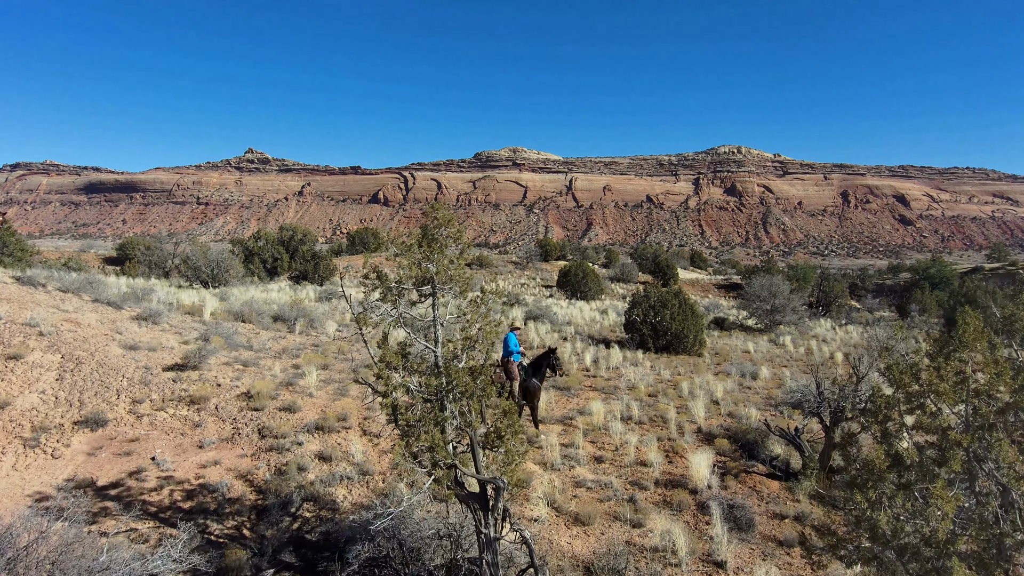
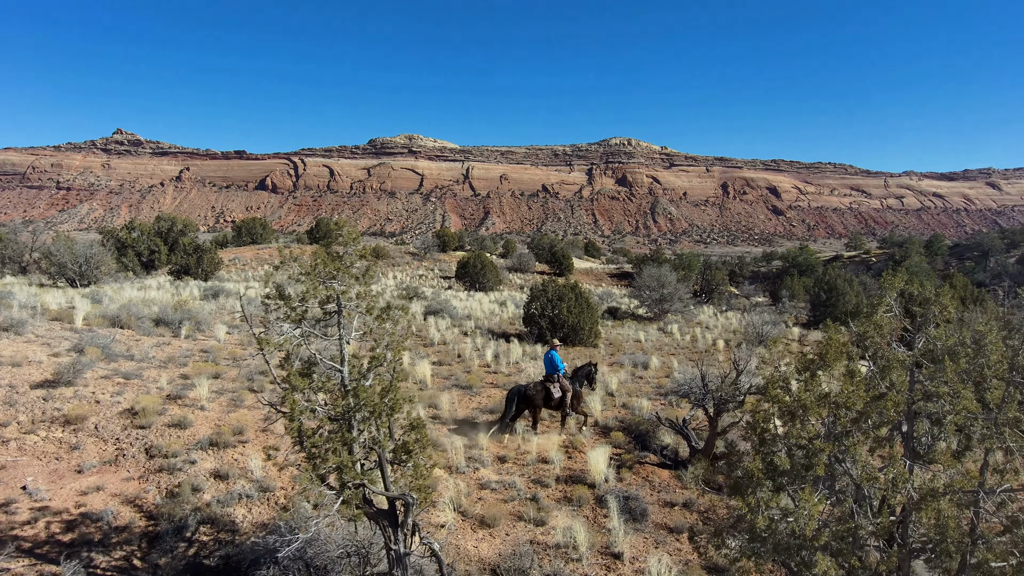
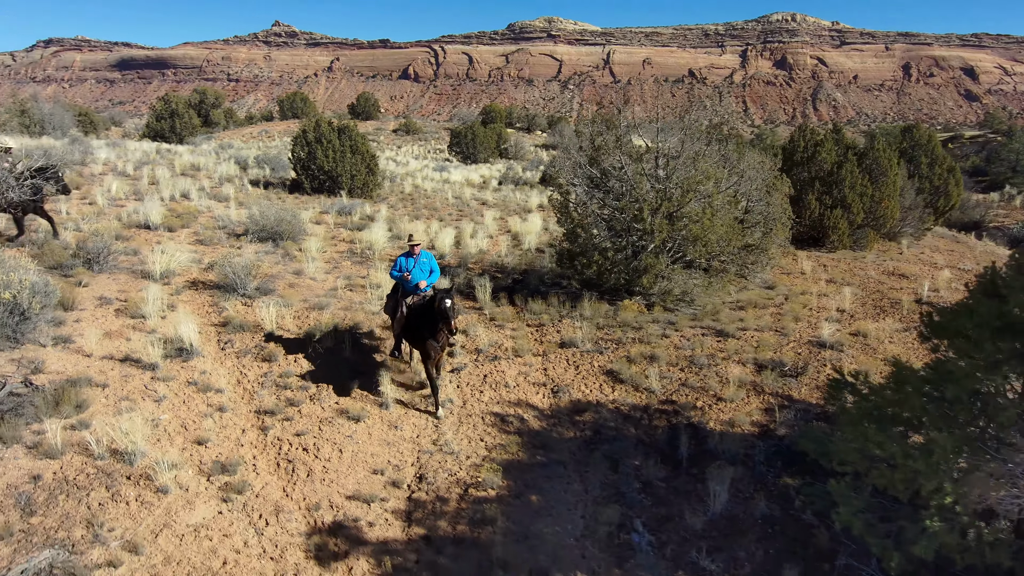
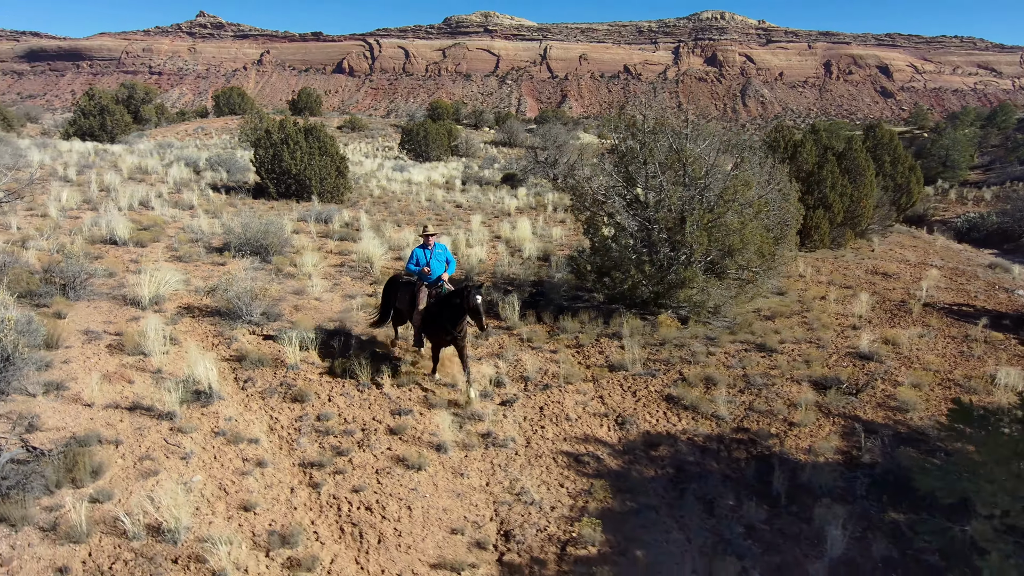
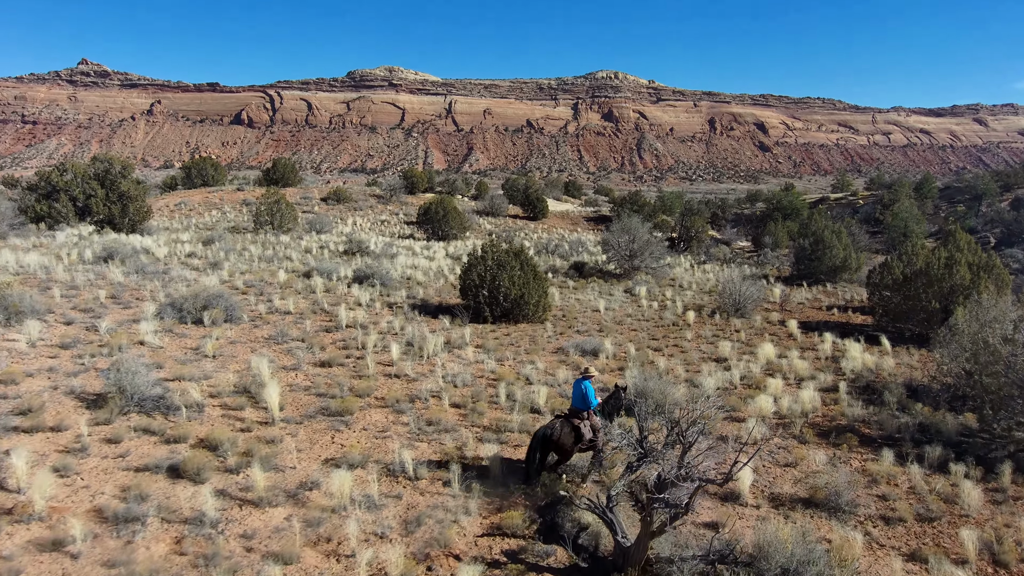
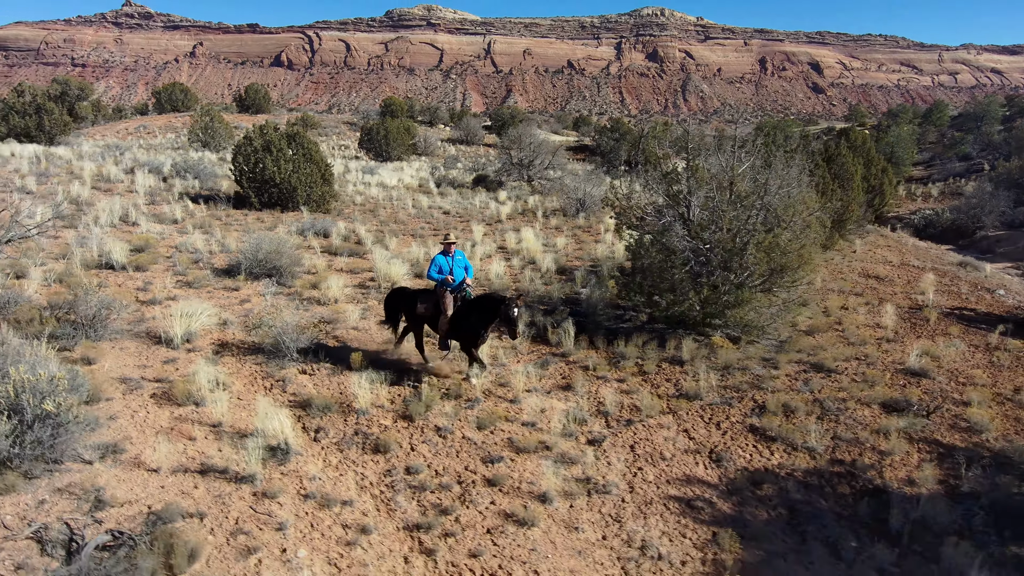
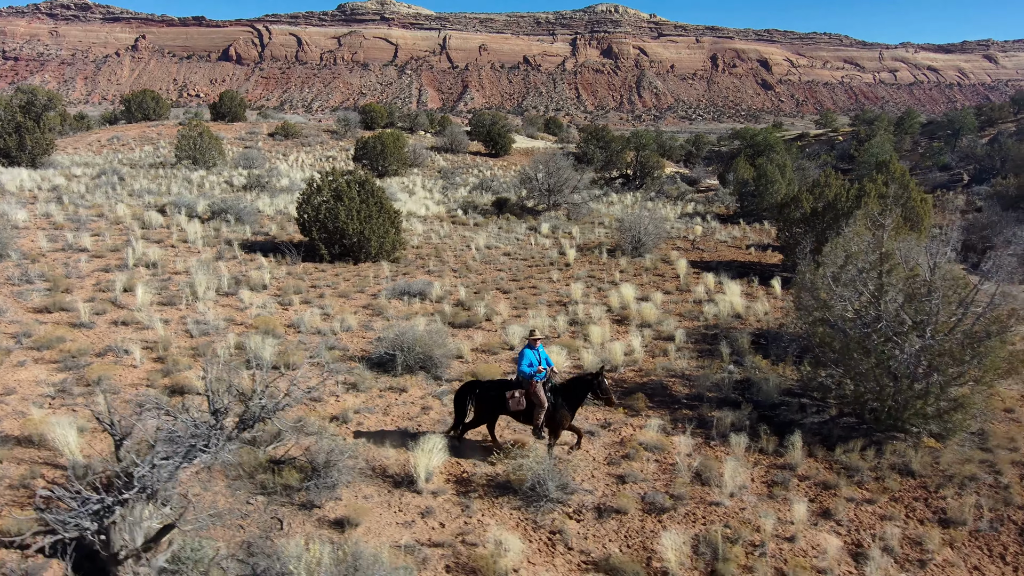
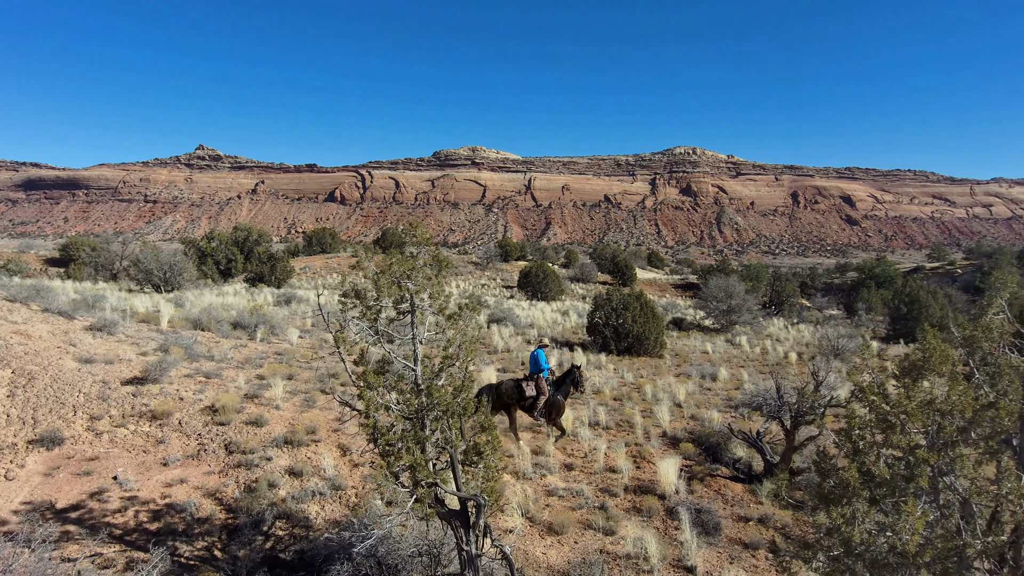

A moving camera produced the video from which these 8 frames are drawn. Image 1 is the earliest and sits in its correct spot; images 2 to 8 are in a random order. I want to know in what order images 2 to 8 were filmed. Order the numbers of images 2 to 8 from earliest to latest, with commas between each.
8, 2, 5, 7, 6, 4, 3
